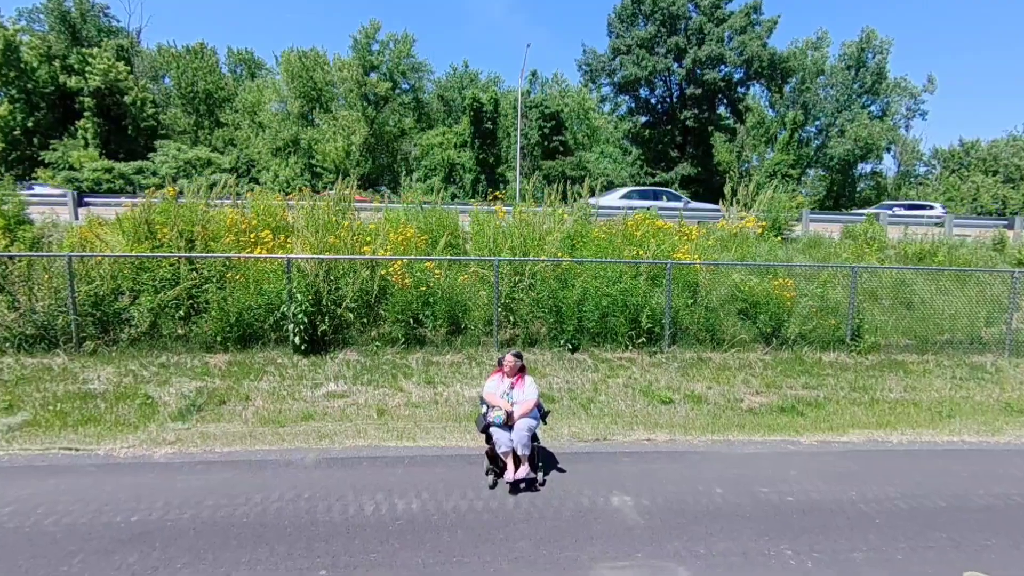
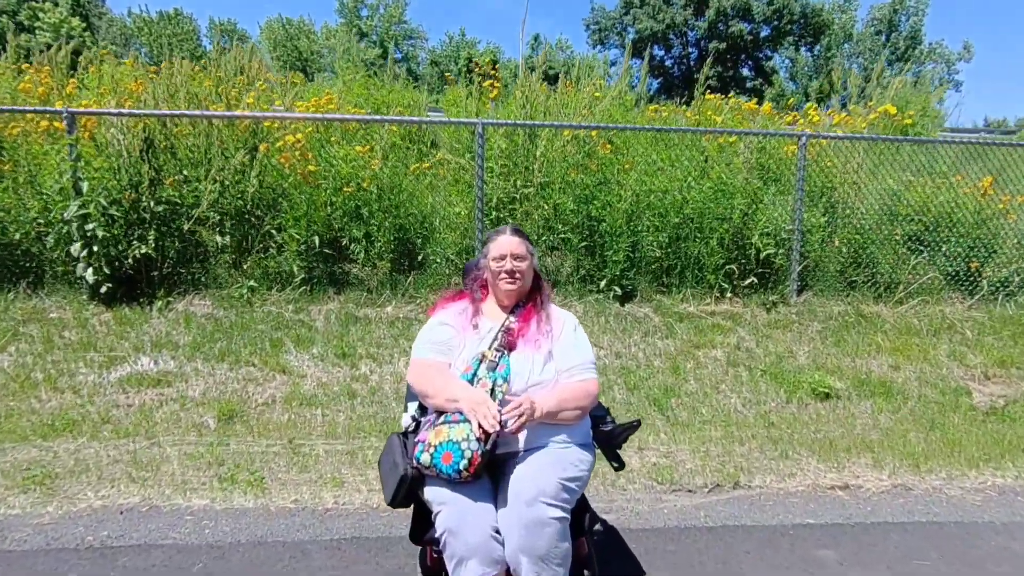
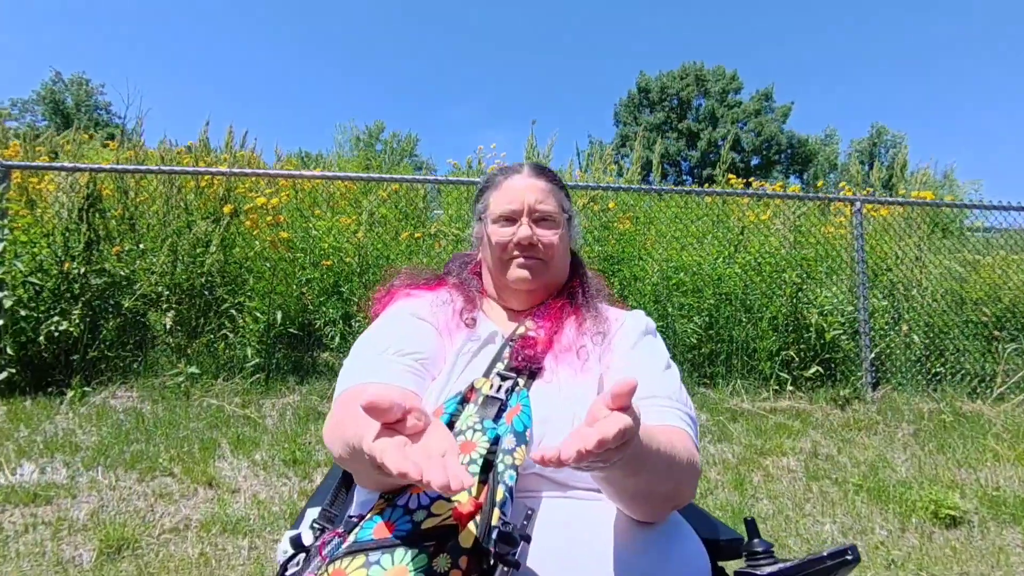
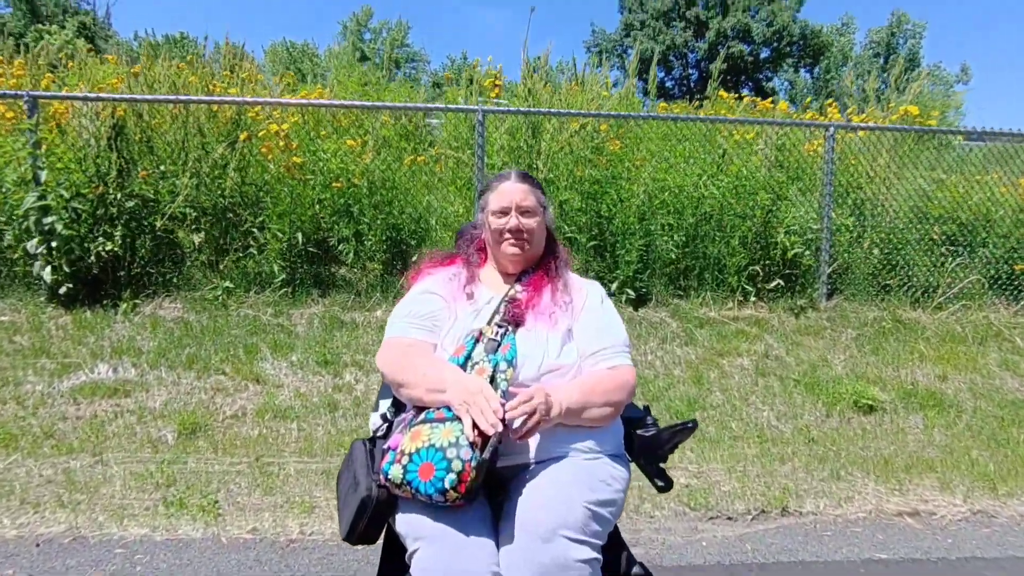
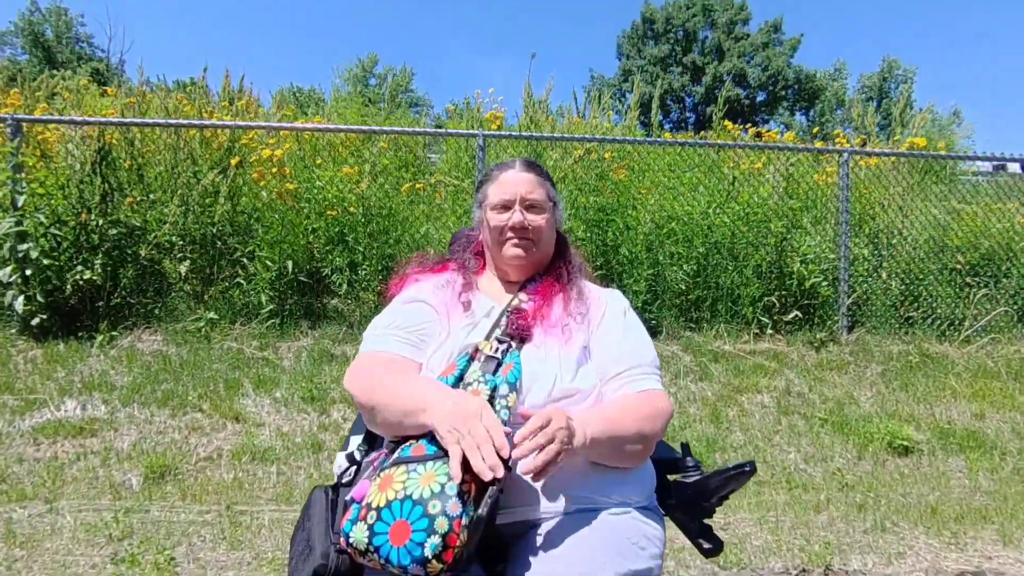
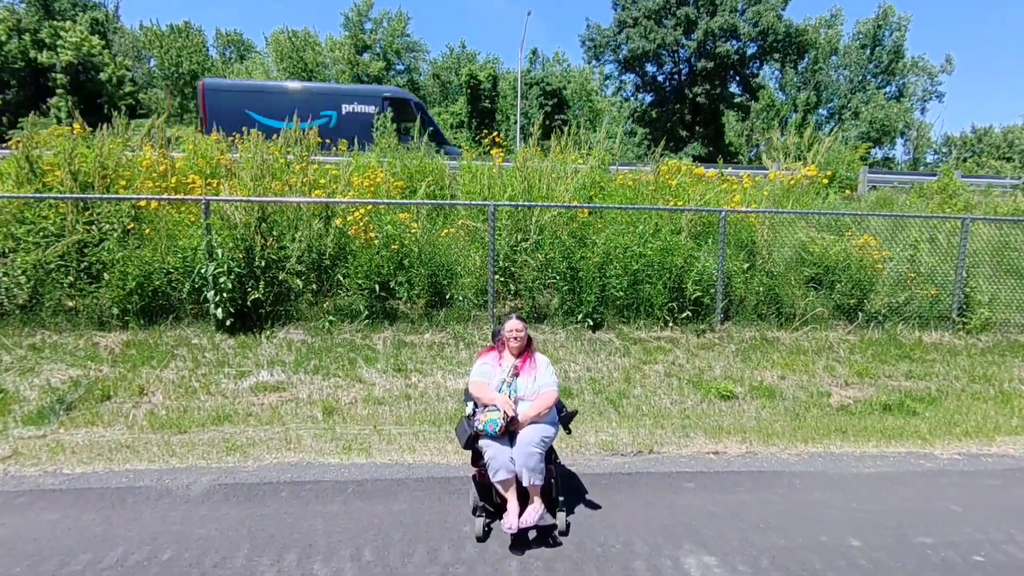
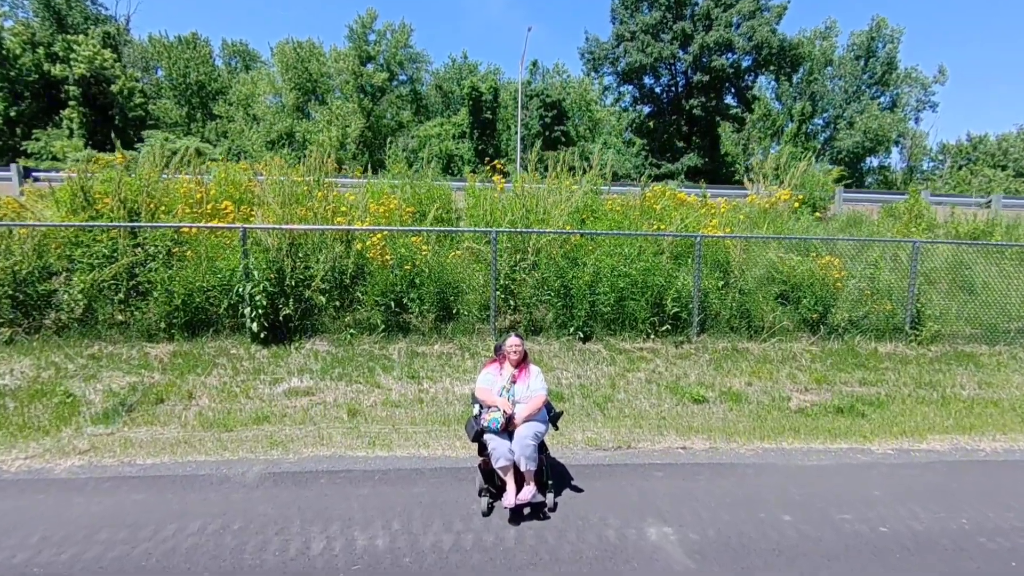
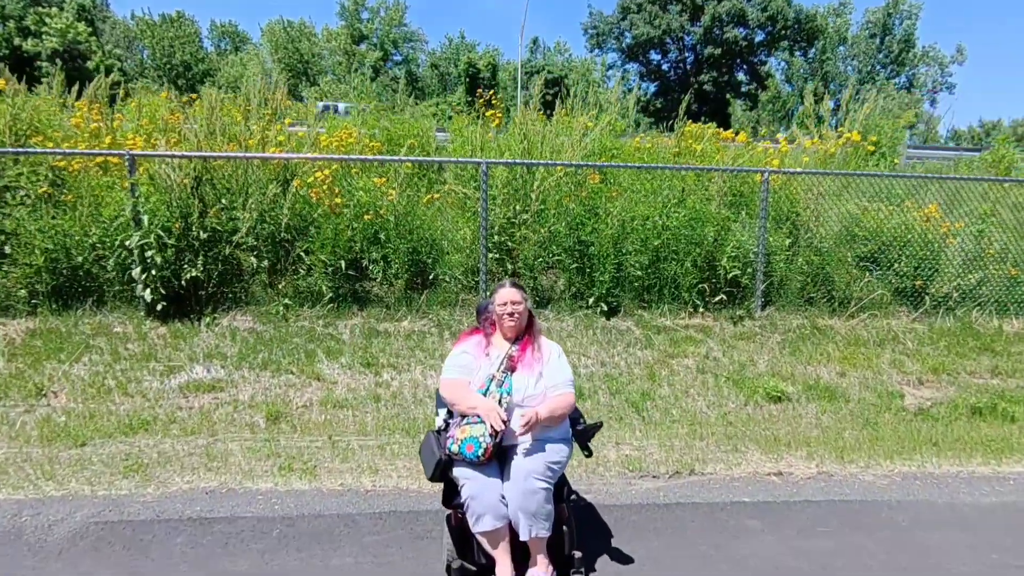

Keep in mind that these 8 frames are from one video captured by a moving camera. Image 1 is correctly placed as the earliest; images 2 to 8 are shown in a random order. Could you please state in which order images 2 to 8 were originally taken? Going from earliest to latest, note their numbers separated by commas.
7, 6, 8, 2, 4, 5, 3
